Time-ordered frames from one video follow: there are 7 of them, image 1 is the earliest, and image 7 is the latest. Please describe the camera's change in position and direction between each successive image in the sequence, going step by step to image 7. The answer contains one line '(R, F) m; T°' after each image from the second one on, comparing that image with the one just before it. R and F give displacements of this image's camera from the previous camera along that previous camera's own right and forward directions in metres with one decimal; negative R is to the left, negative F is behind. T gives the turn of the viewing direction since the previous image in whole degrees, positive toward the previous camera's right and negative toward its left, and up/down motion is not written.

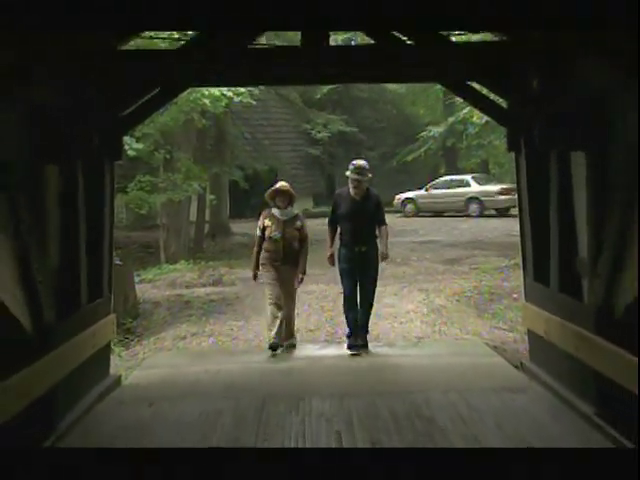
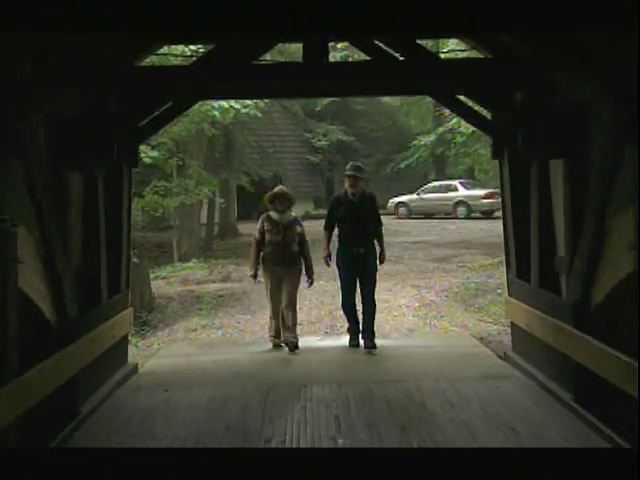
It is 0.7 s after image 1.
(0.0, -0.3) m; 0°
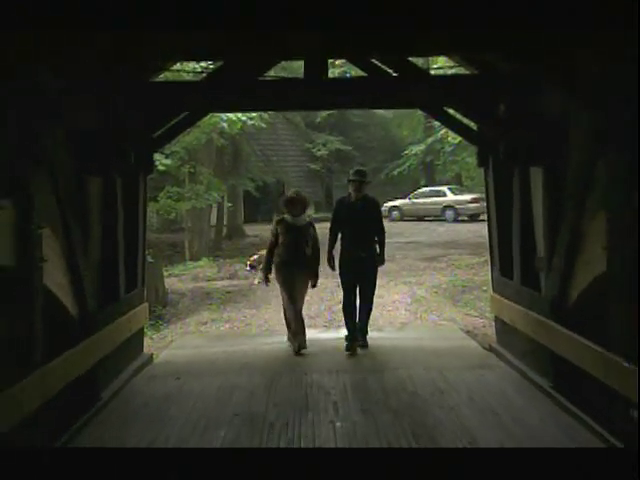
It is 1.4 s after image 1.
(0.0, -0.4) m; 0°
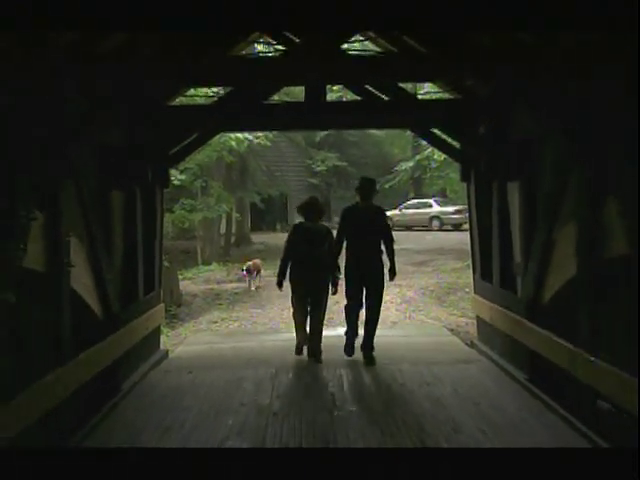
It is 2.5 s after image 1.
(0.0, -0.5) m; 0°
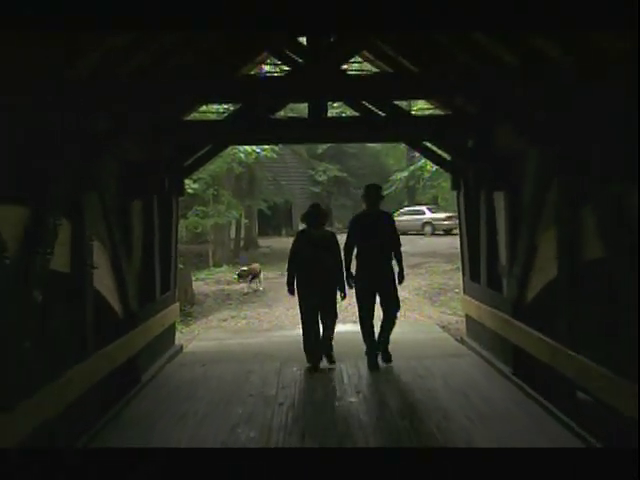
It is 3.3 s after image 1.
(0.0, -0.4) m; 0°
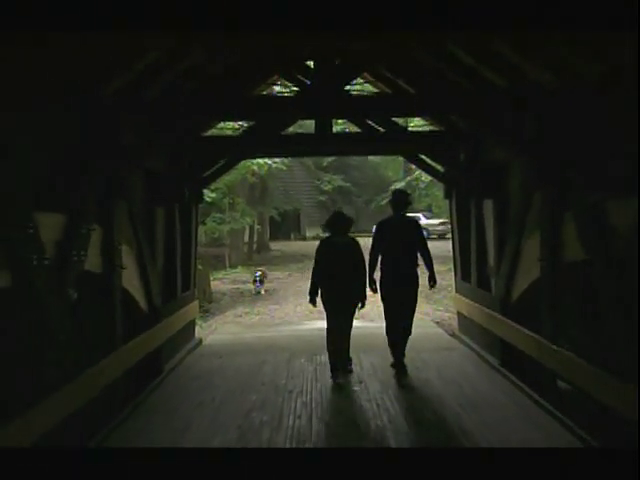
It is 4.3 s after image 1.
(0.0, -0.6) m; -1°
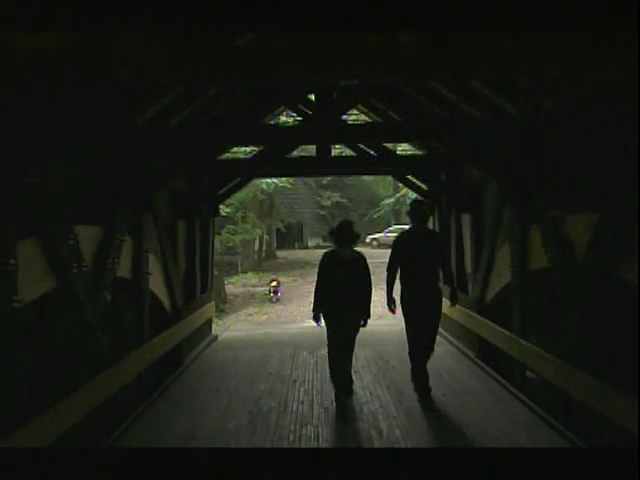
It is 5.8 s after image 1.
(0.0, -0.9) m; 0°
